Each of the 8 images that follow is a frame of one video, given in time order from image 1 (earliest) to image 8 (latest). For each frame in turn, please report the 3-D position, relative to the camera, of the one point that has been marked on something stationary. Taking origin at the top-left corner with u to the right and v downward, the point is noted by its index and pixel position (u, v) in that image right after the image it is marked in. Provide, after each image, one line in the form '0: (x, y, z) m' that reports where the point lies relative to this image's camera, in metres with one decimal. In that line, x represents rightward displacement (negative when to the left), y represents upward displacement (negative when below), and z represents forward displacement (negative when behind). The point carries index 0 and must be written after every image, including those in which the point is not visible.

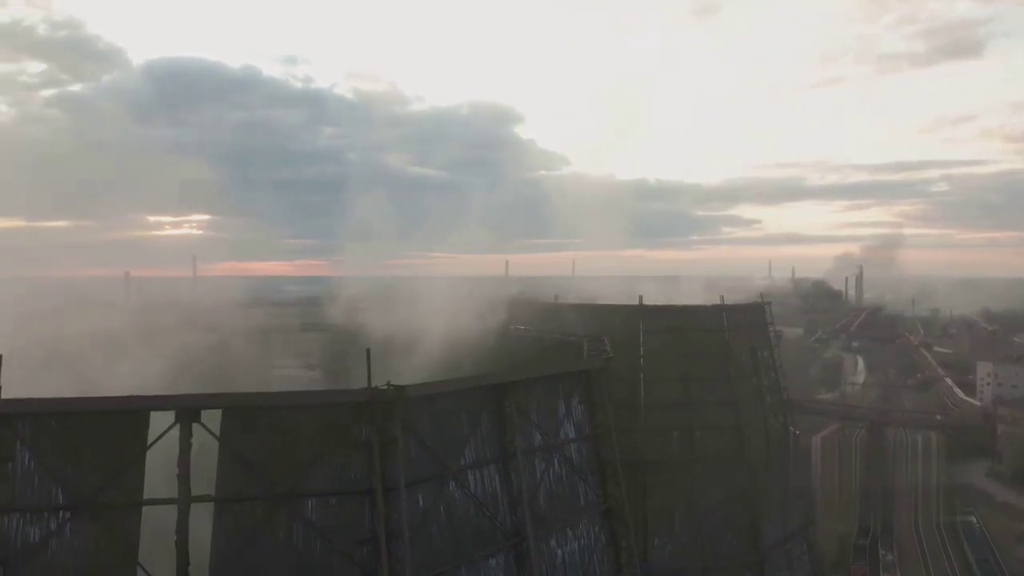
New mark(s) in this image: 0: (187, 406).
0: (-2.2, -0.8, +4.2) m
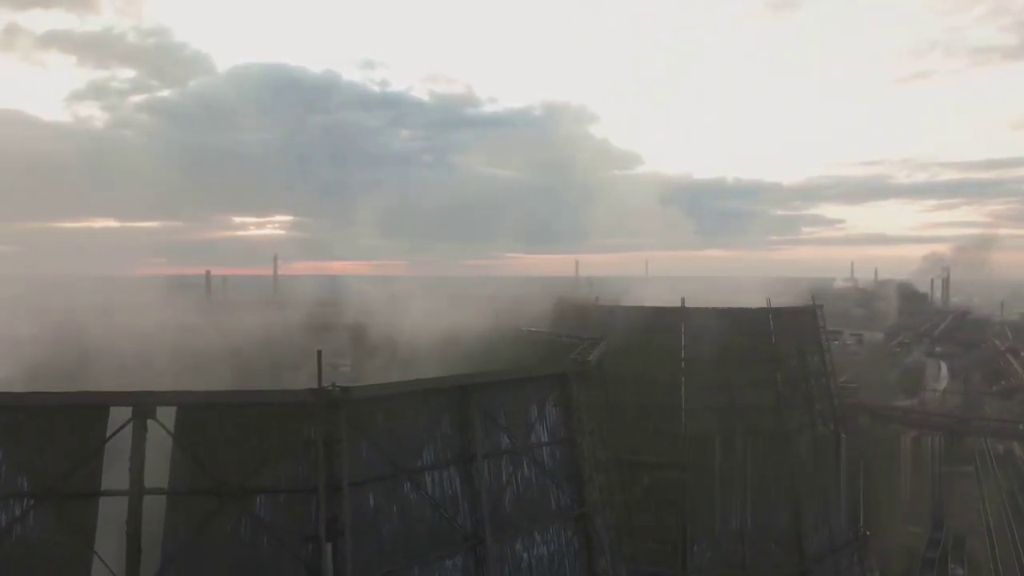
0: (-2.5, -0.8, +4.4) m
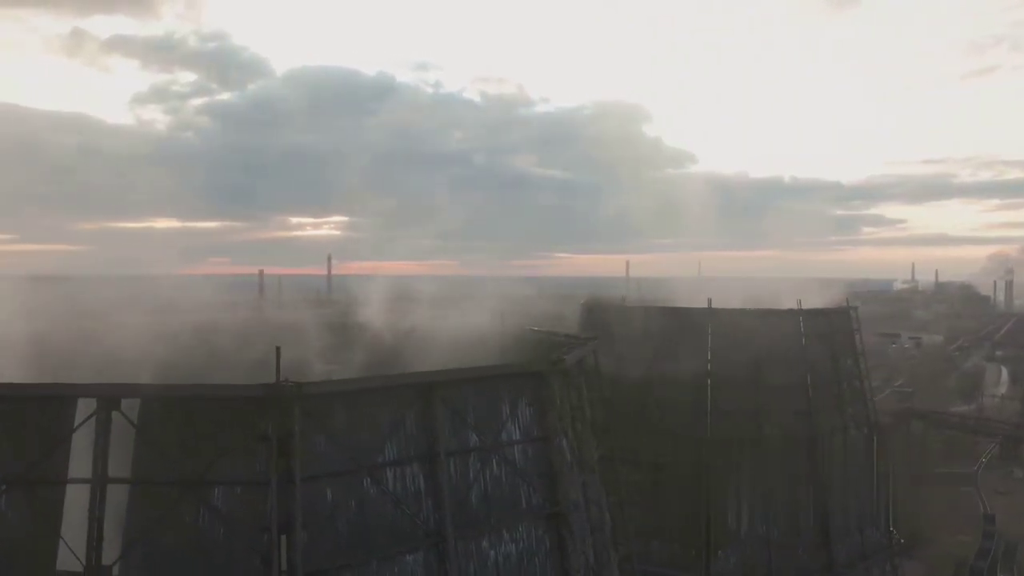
0: (-2.7, -0.7, +4.5) m
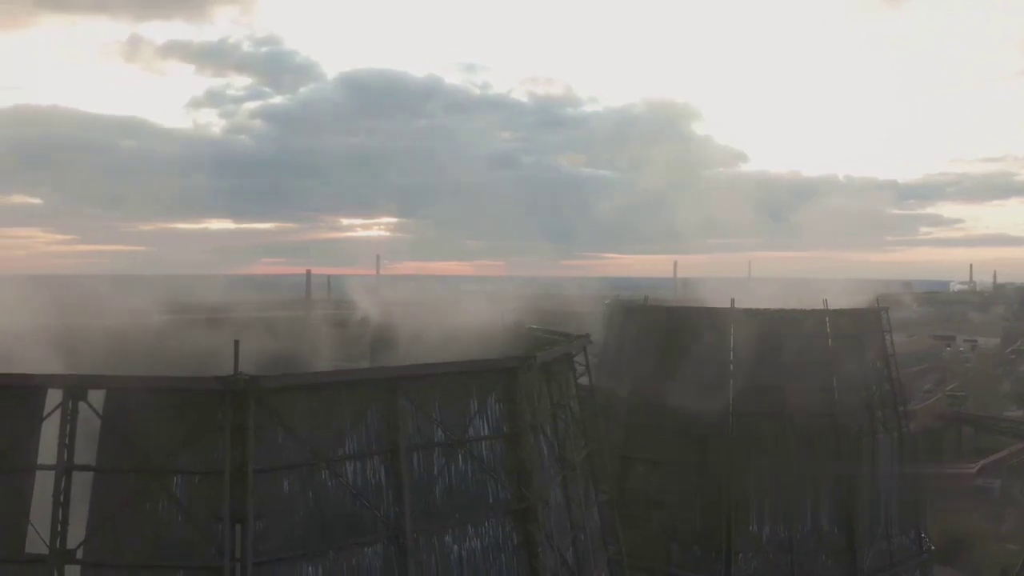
0: (-3.0, -0.7, +4.7) m
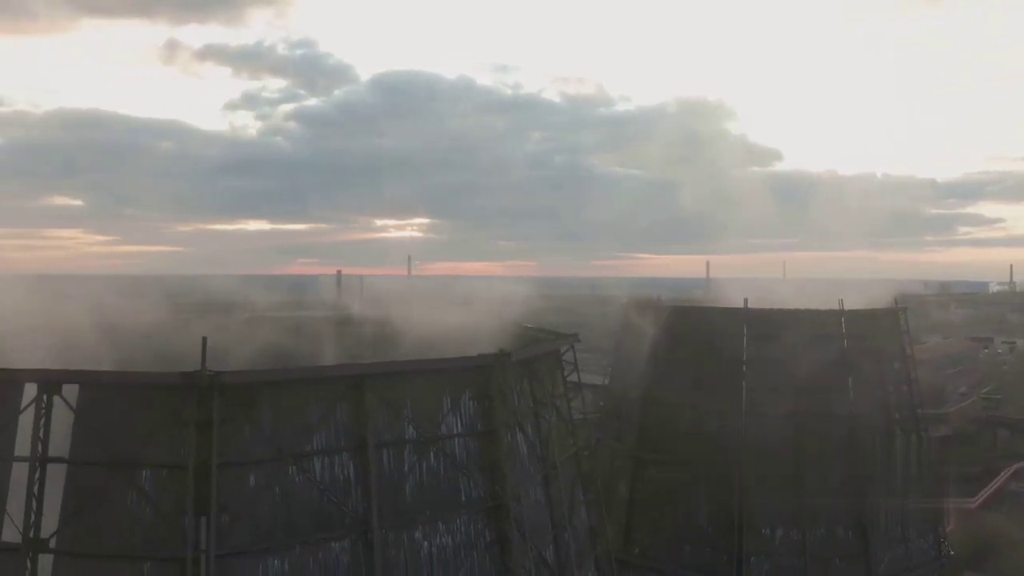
0: (-3.3, -0.7, +4.8) m
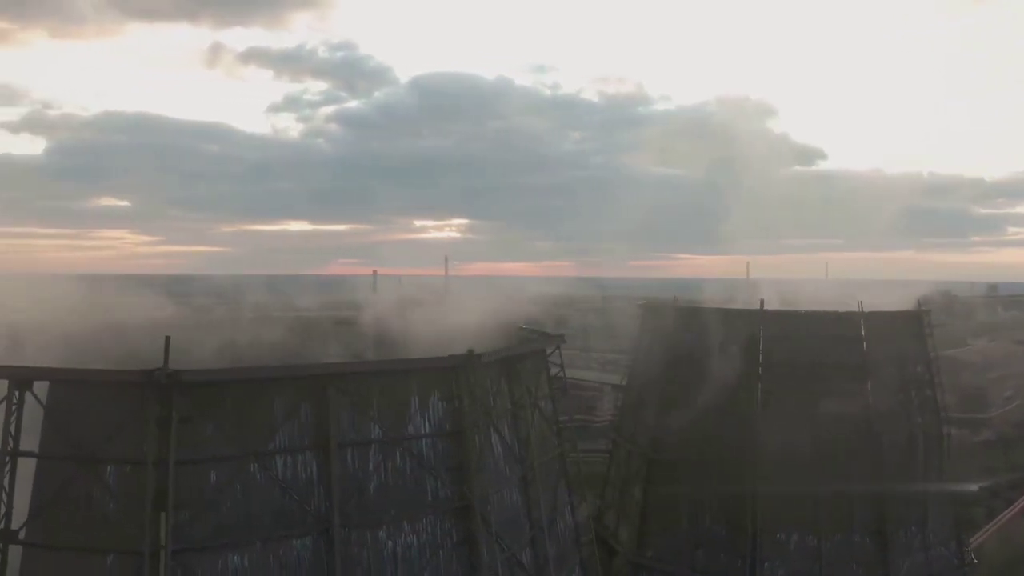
0: (-3.5, -0.7, +5.0) m
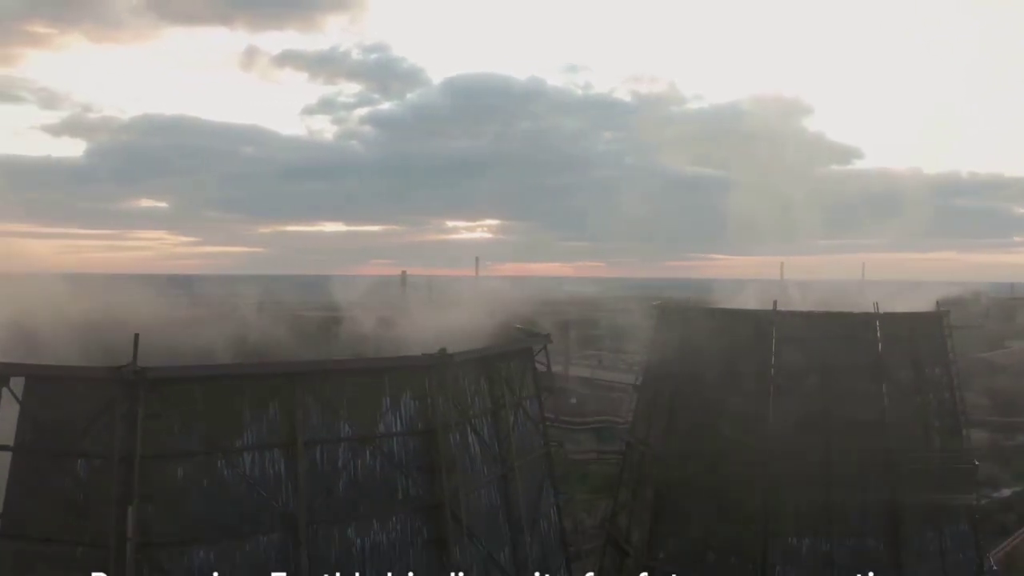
0: (-3.8, -0.7, +5.1) m
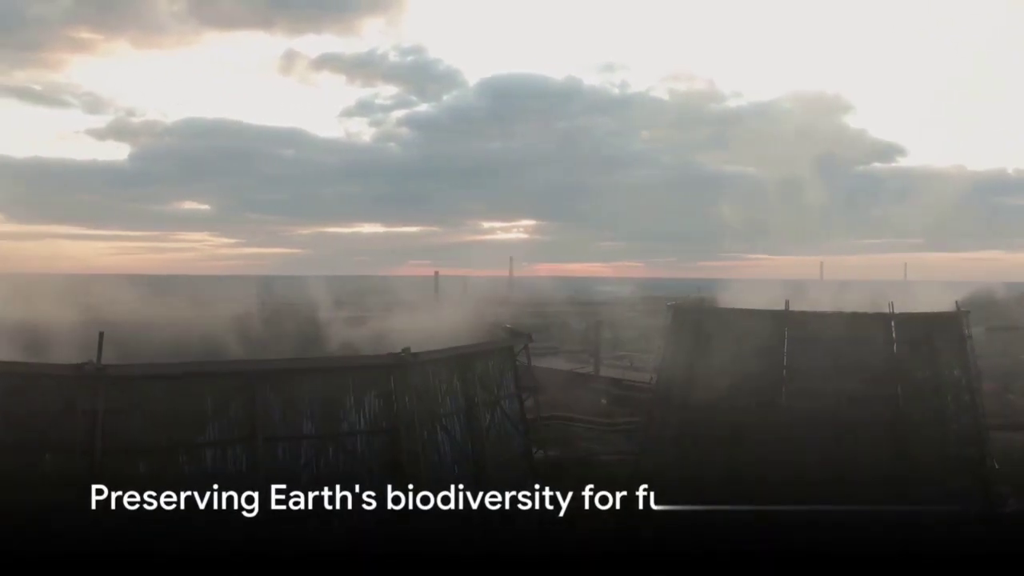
0: (-4.1, -0.7, +5.4) m
